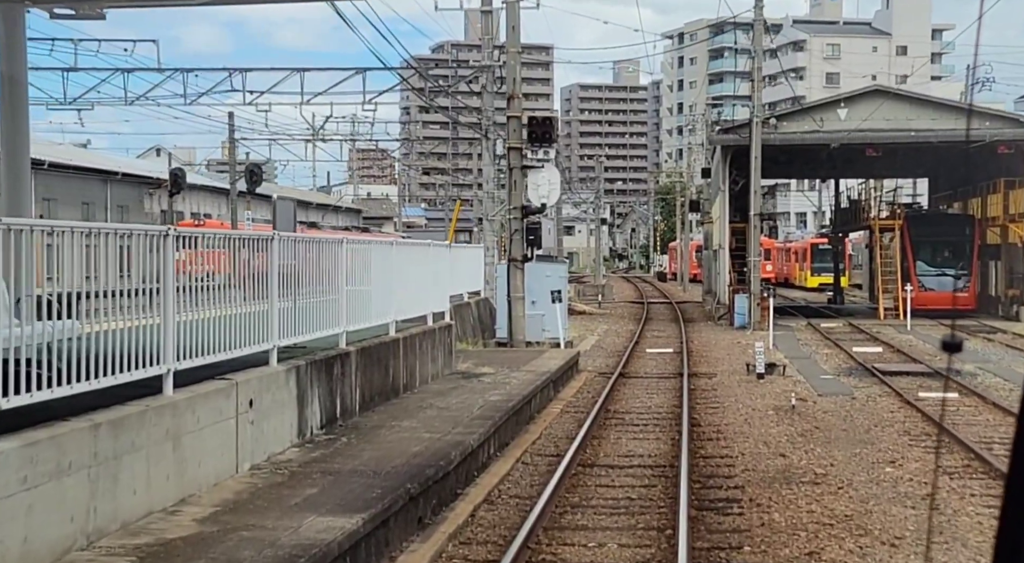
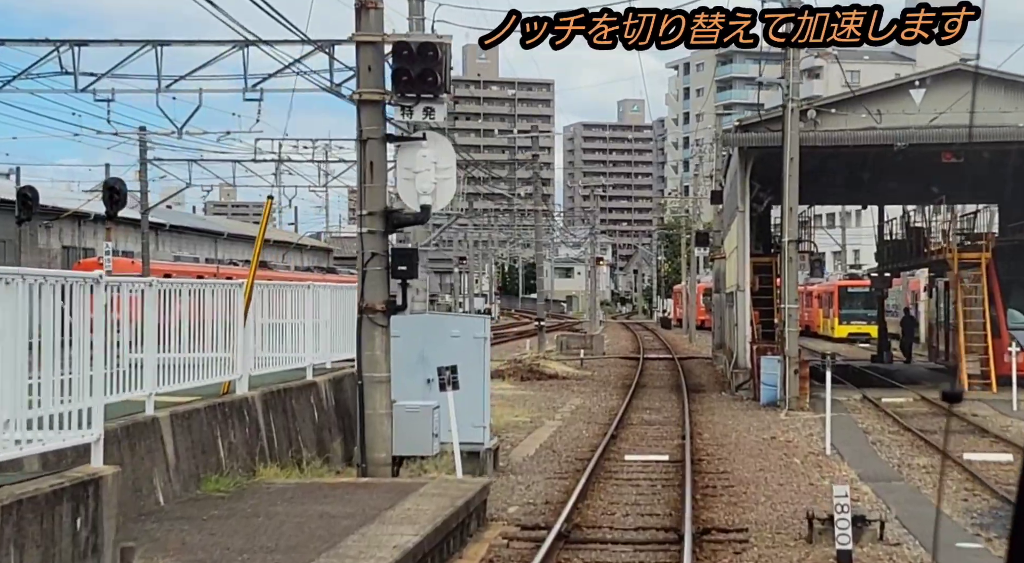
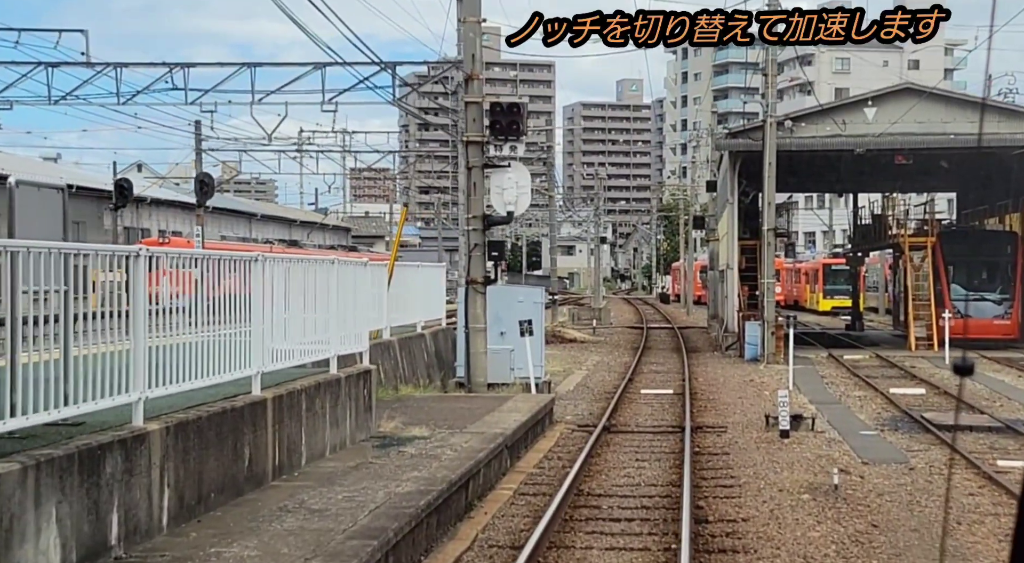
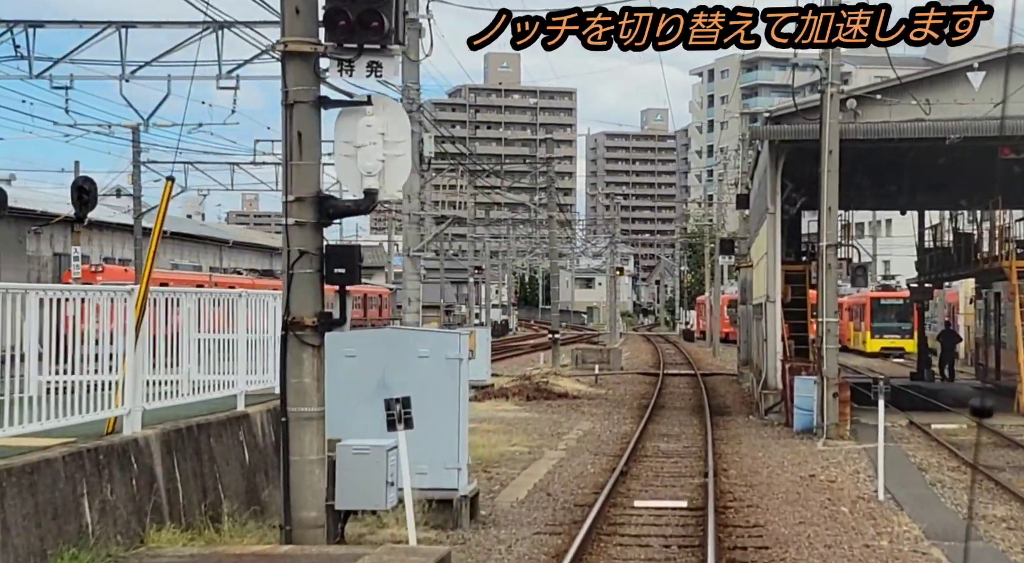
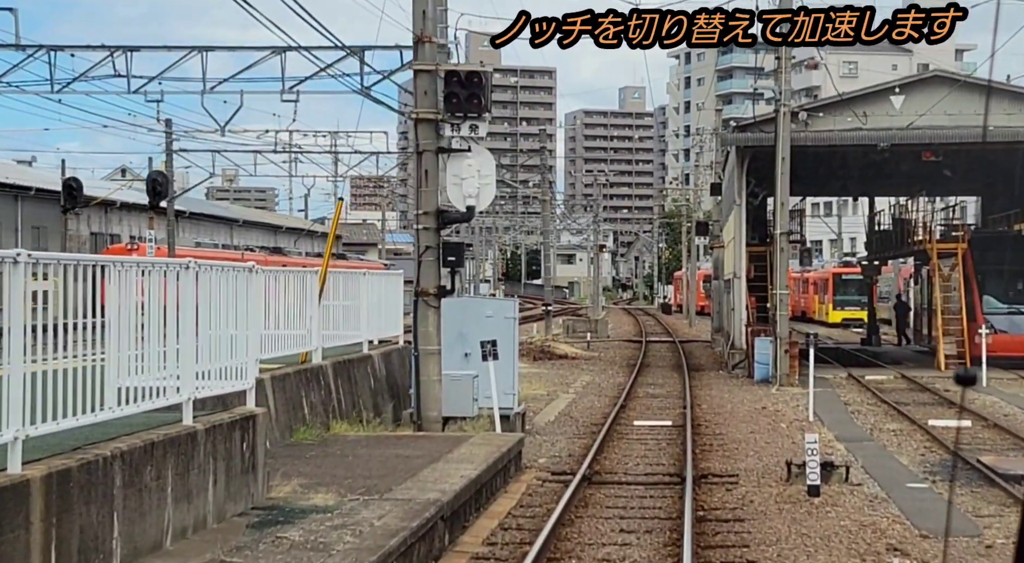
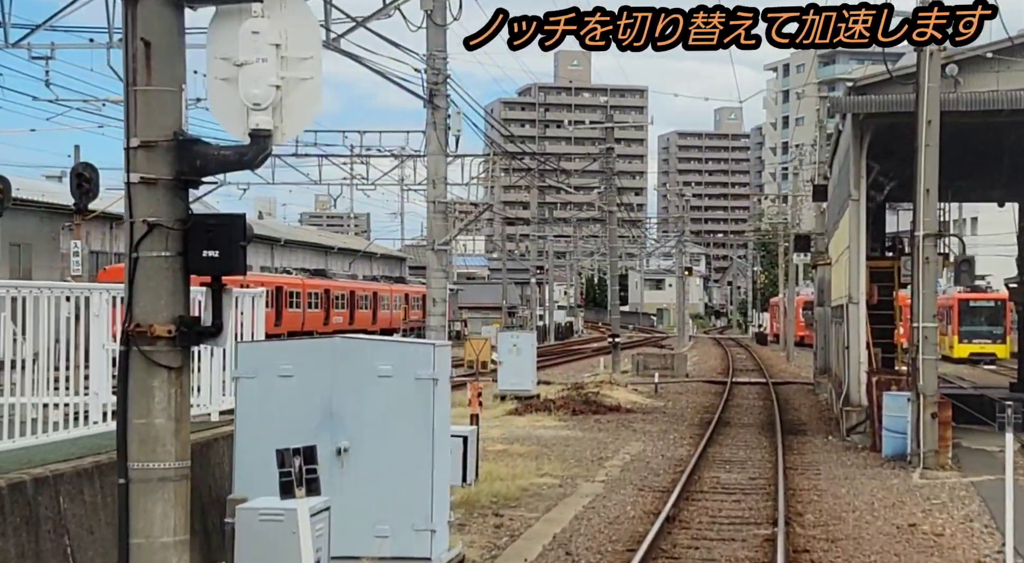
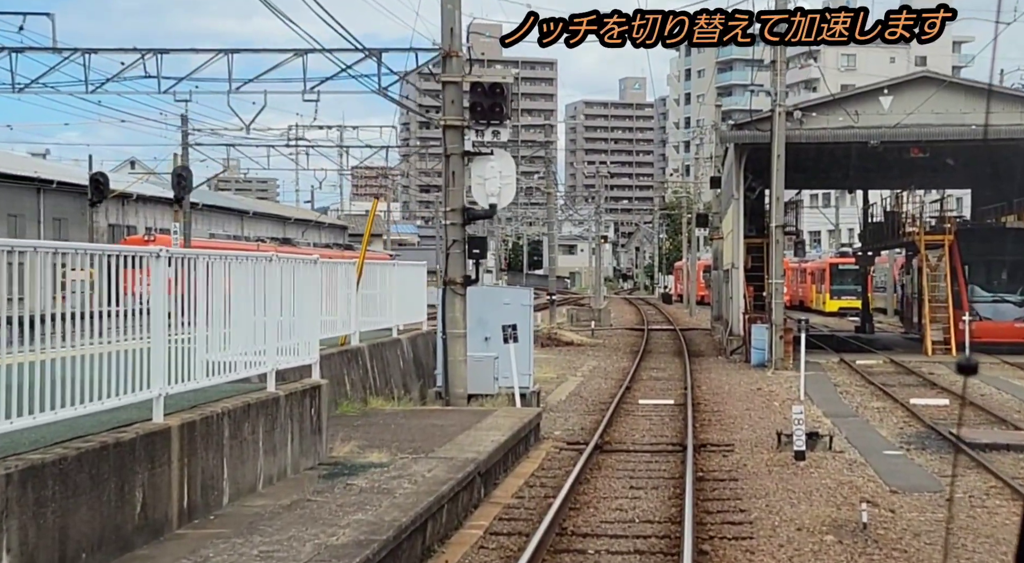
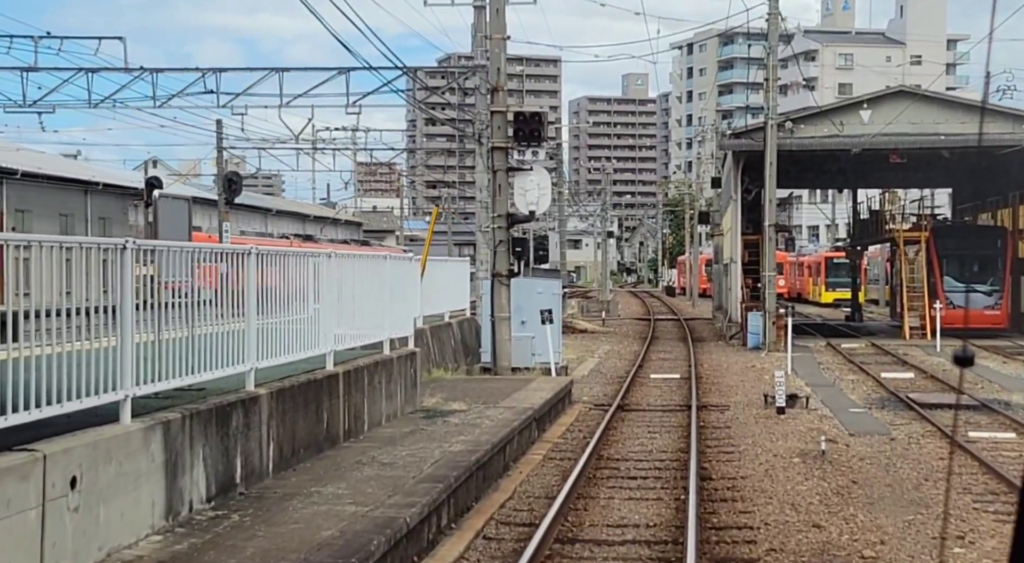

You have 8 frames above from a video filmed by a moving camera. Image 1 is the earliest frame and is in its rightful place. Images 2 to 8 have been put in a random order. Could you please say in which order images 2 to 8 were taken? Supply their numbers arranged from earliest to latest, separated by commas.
8, 3, 7, 5, 2, 4, 6
